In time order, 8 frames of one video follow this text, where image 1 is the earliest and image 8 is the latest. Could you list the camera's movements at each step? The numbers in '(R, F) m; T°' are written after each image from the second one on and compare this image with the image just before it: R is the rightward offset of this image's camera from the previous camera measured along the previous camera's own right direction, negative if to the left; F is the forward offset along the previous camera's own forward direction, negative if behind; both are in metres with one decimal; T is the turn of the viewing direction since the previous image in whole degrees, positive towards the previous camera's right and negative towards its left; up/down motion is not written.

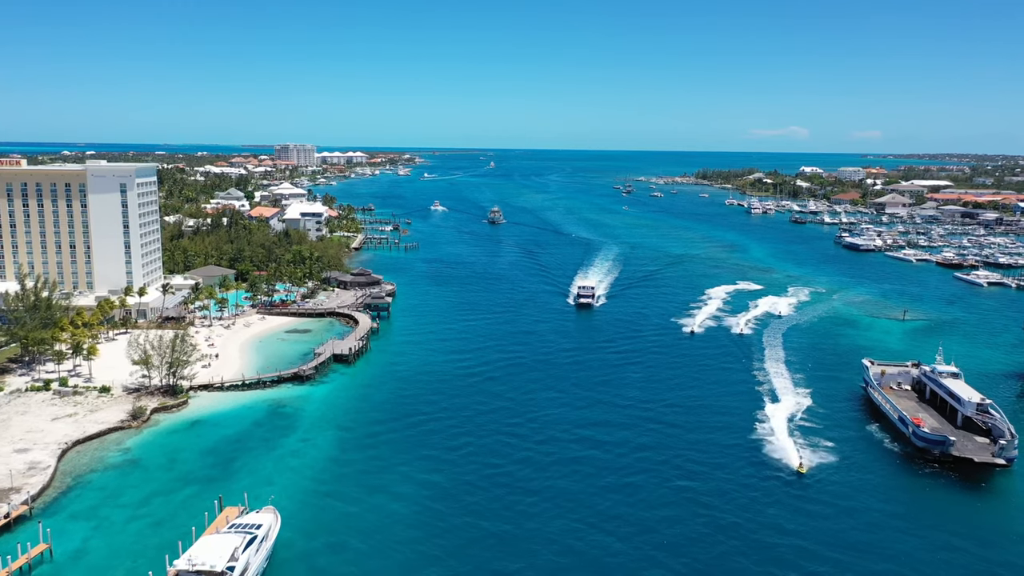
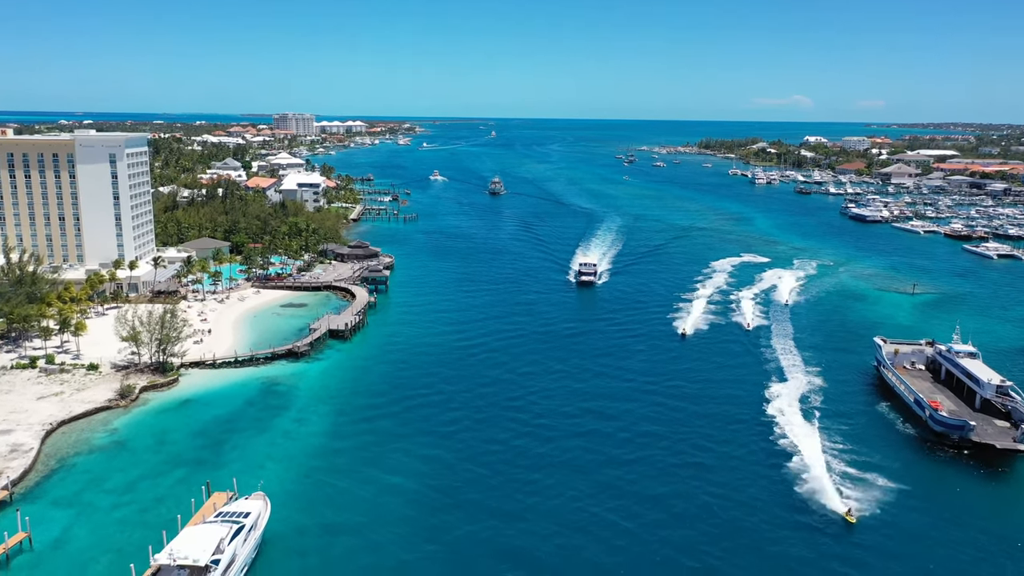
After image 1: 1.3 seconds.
(0.0, +2.3) m; 0°
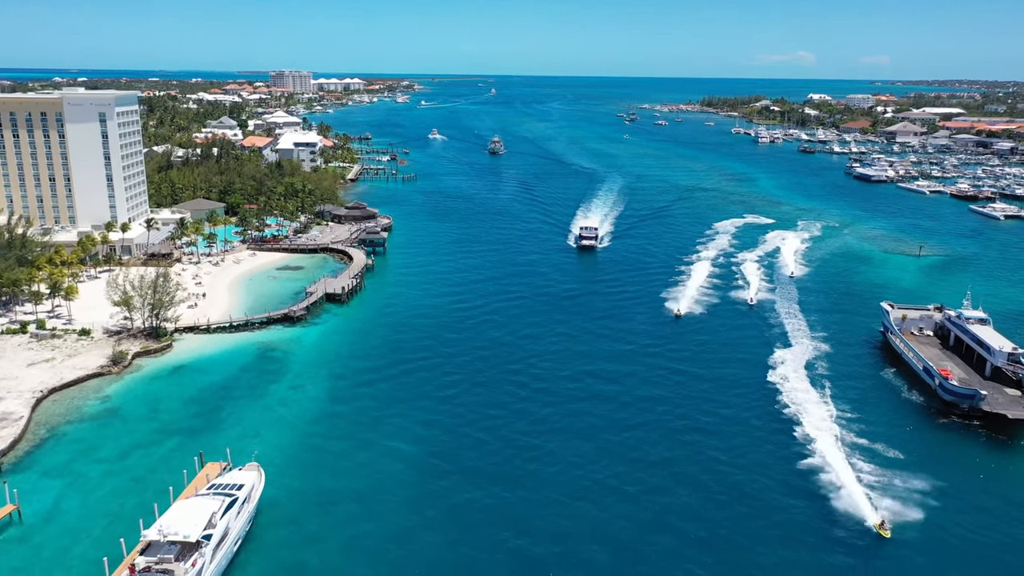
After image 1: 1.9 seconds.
(0.0, +1.5) m; 0°
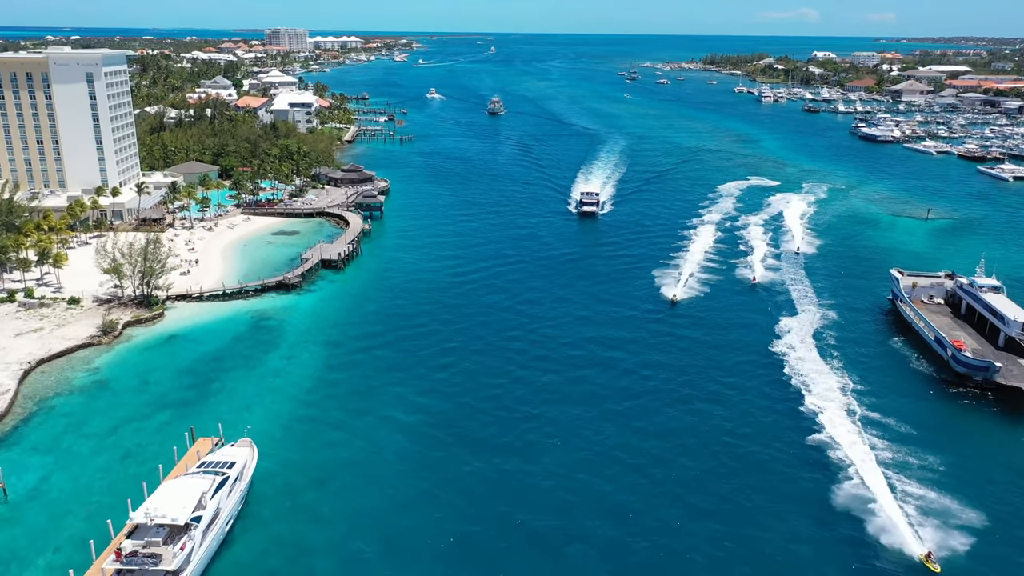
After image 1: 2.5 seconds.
(0.0, +1.6) m; 0°
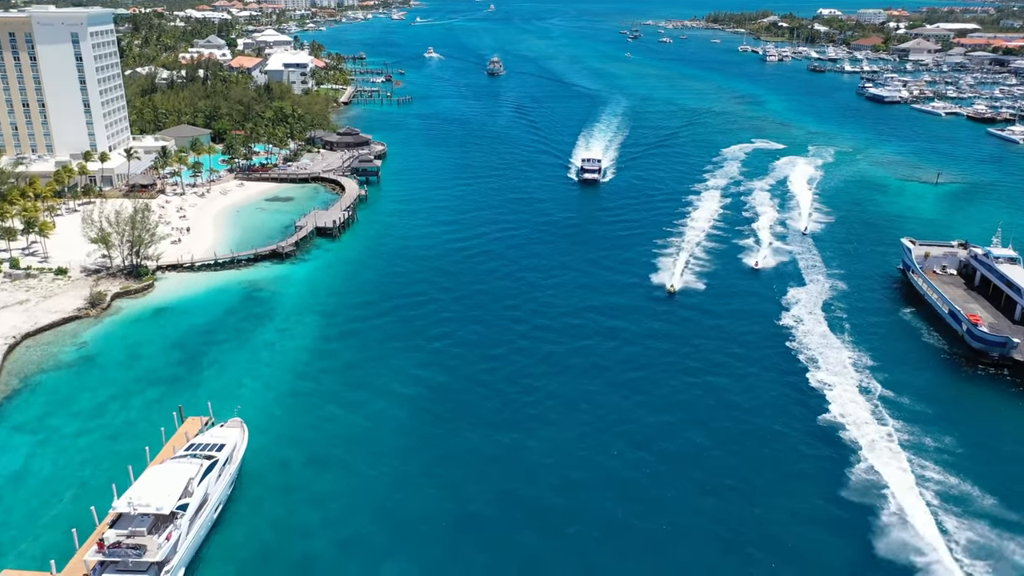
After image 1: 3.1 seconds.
(0.0, +1.7) m; 0°
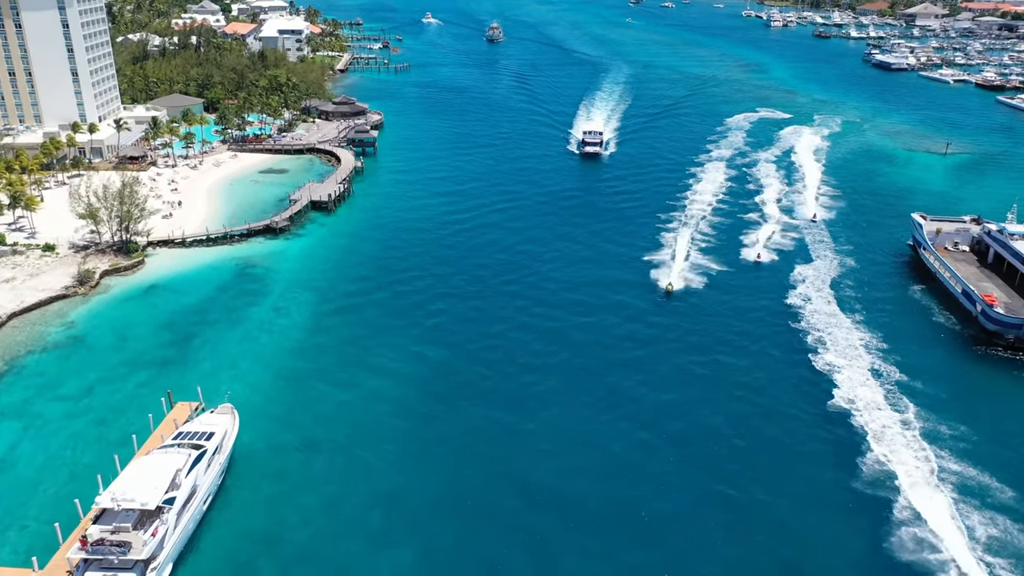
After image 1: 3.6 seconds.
(0.0, +1.4) m; 0°
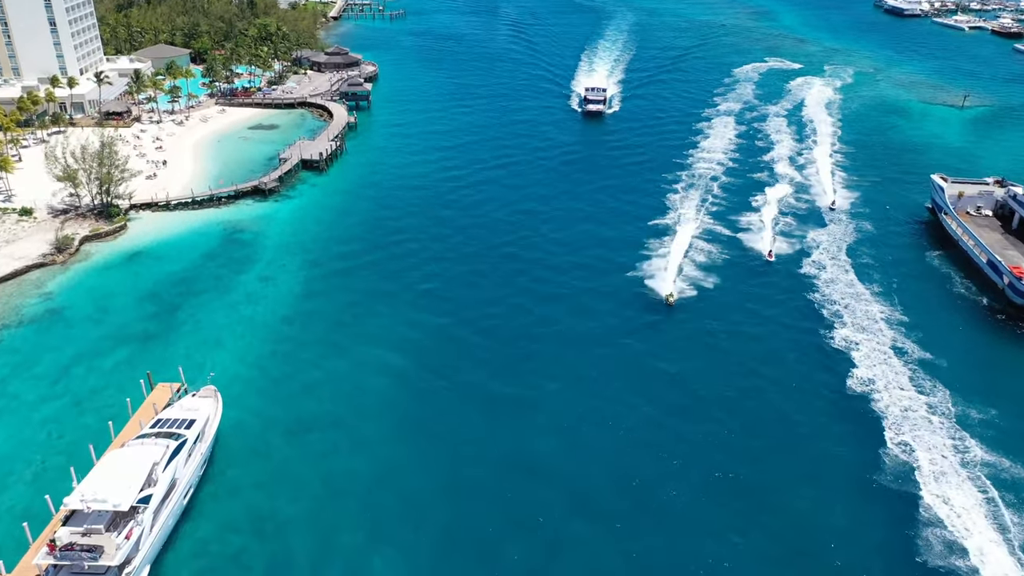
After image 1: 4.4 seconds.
(0.0, +2.4) m; 0°
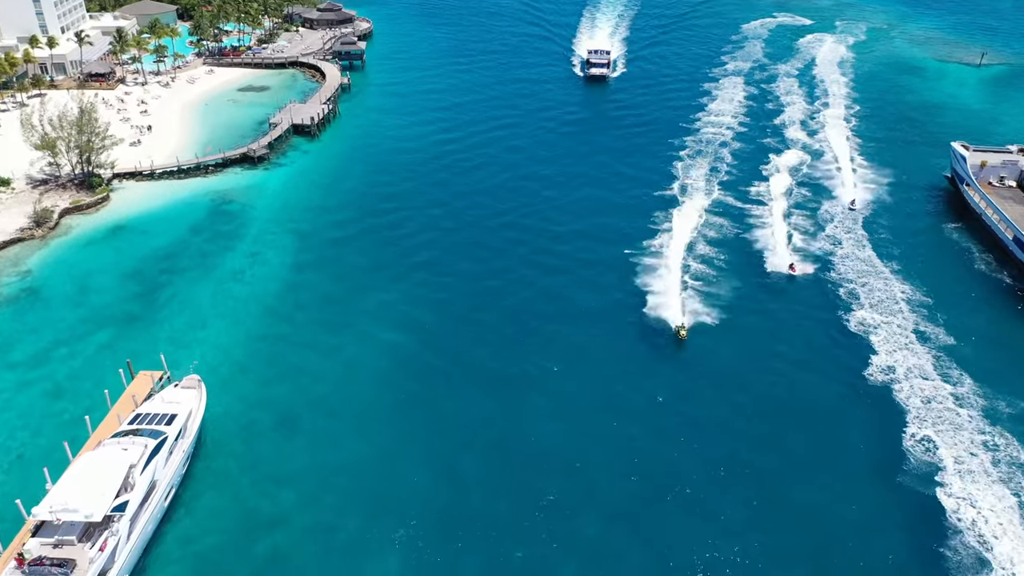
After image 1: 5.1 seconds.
(0.0, +2.1) m; 0°
